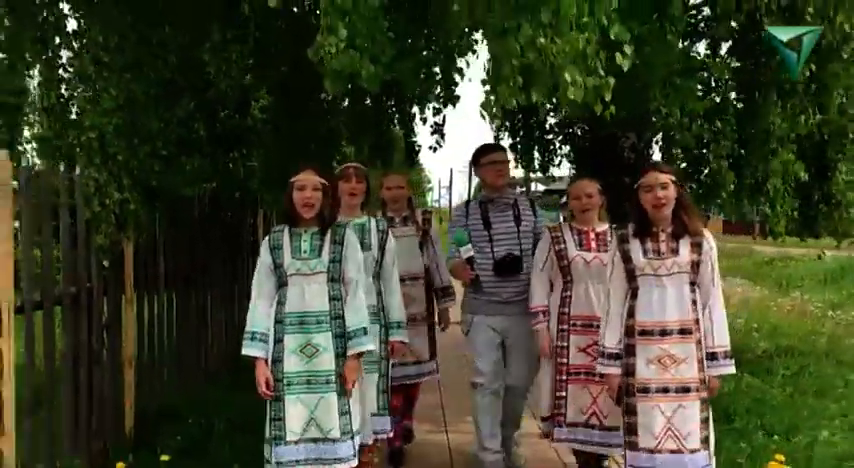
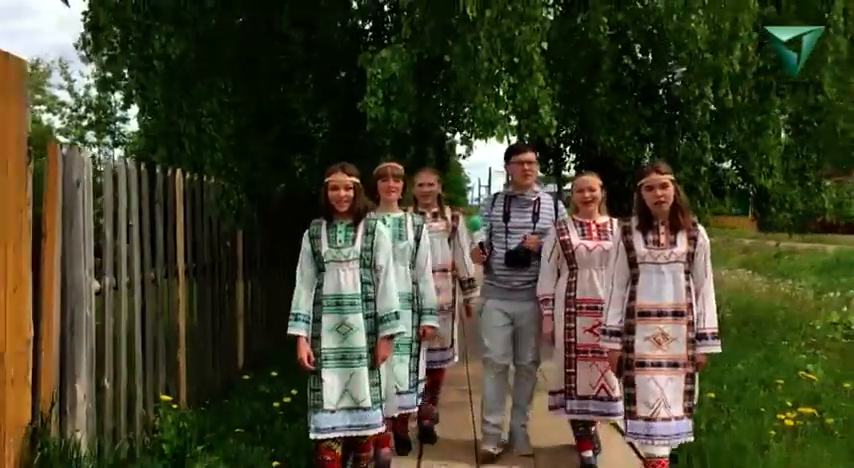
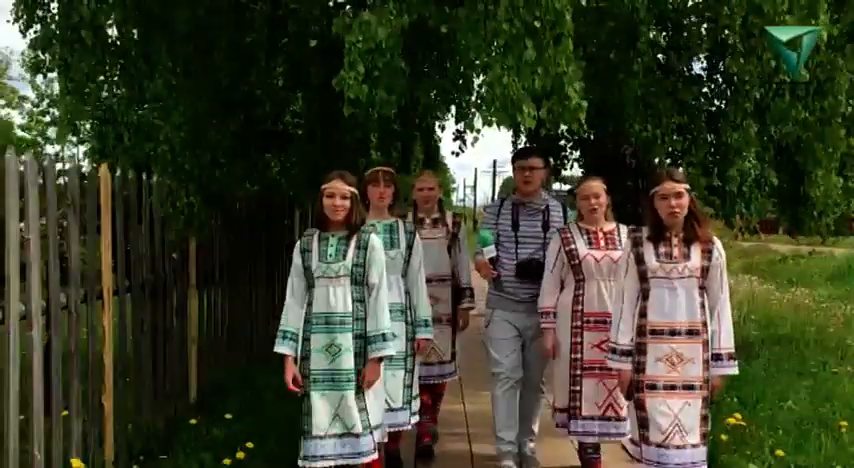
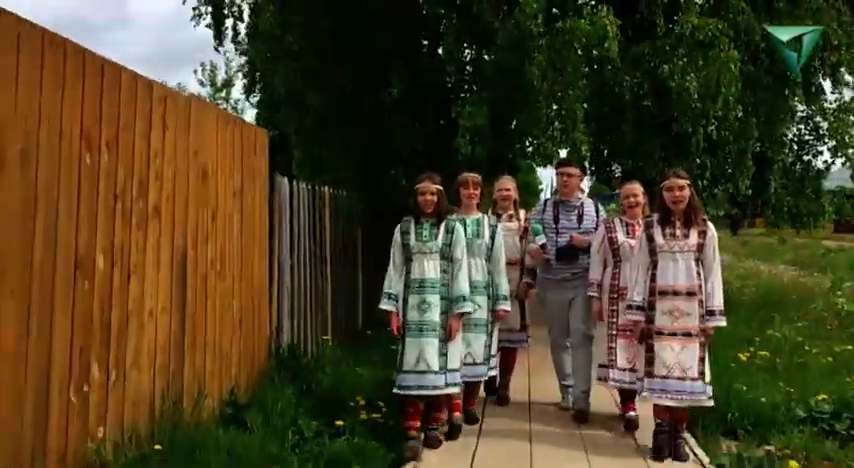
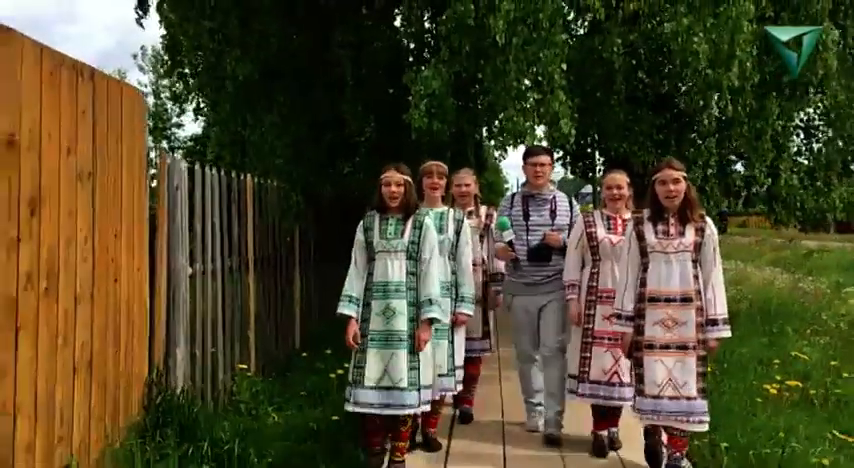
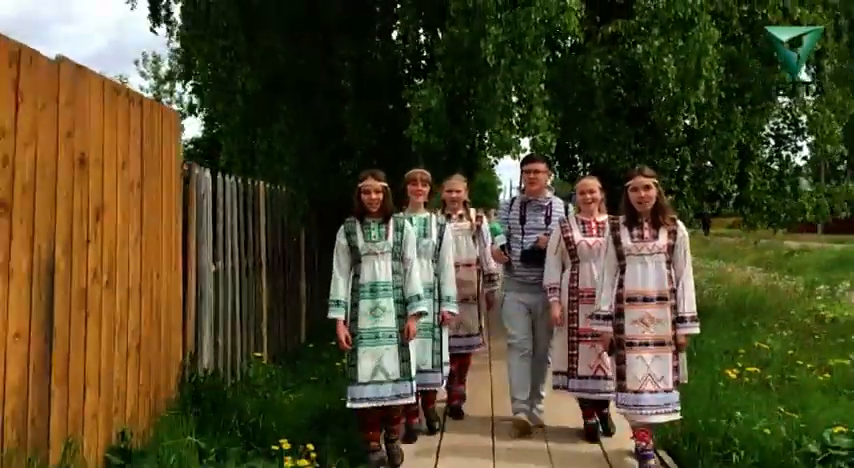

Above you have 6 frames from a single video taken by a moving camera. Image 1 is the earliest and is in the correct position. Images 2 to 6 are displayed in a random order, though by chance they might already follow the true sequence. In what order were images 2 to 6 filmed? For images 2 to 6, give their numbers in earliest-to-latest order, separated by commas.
3, 2, 5, 6, 4
